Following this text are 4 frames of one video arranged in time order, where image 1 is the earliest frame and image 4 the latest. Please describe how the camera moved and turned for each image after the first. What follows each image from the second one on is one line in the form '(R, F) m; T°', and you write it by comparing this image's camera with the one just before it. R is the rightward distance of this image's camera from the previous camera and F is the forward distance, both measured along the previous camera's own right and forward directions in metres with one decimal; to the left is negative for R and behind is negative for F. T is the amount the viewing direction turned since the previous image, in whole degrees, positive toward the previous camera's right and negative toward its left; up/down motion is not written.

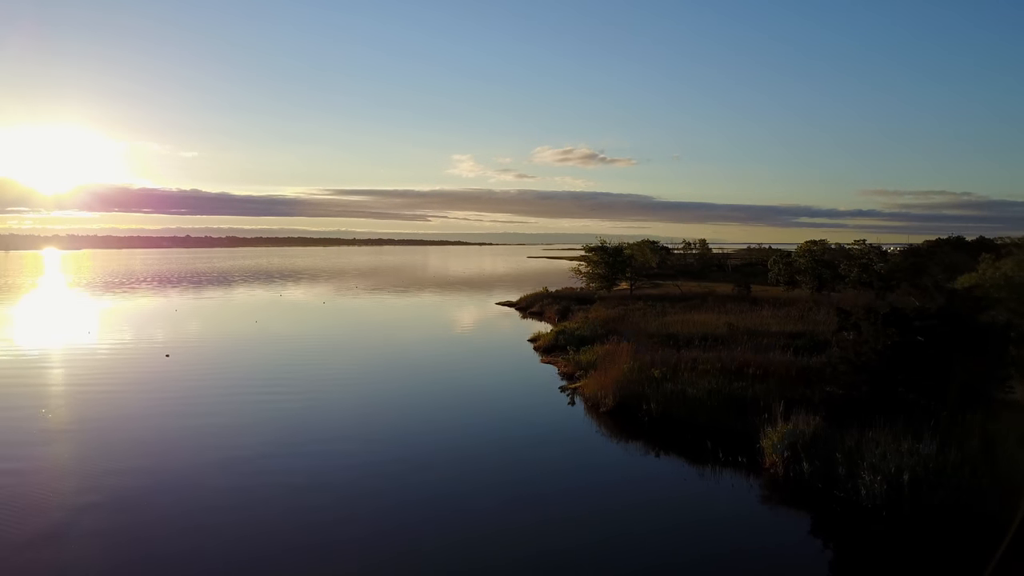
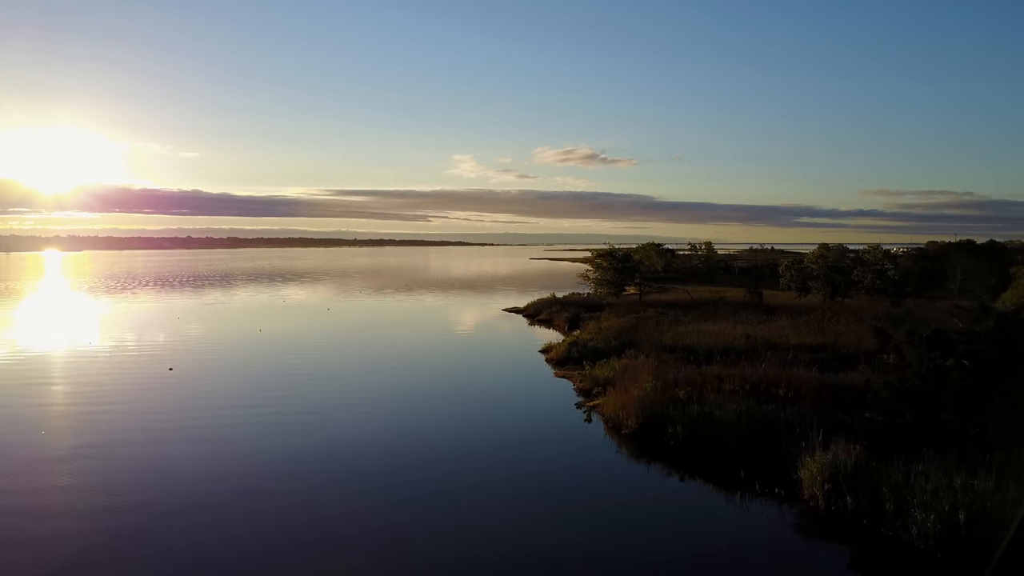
(-0.1, +0.1) m; 0°
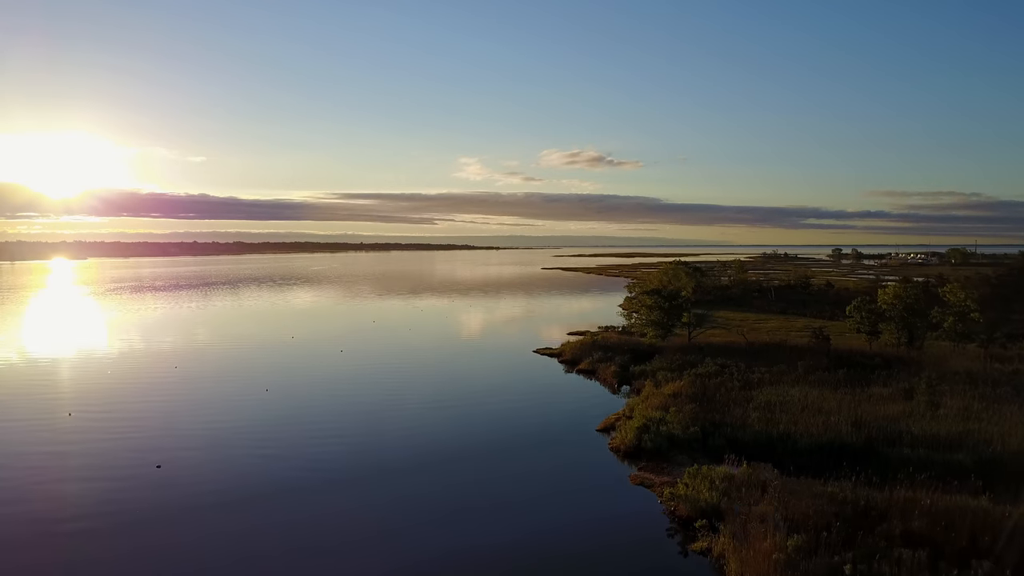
(-0.4, +0.9) m; -1°
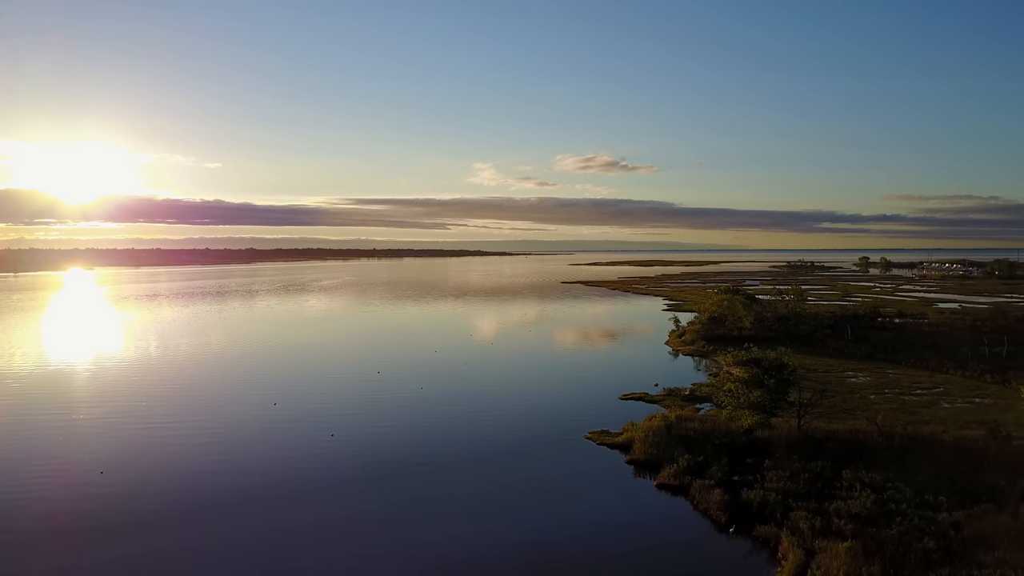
(-0.4, +2.0) m; -1°
